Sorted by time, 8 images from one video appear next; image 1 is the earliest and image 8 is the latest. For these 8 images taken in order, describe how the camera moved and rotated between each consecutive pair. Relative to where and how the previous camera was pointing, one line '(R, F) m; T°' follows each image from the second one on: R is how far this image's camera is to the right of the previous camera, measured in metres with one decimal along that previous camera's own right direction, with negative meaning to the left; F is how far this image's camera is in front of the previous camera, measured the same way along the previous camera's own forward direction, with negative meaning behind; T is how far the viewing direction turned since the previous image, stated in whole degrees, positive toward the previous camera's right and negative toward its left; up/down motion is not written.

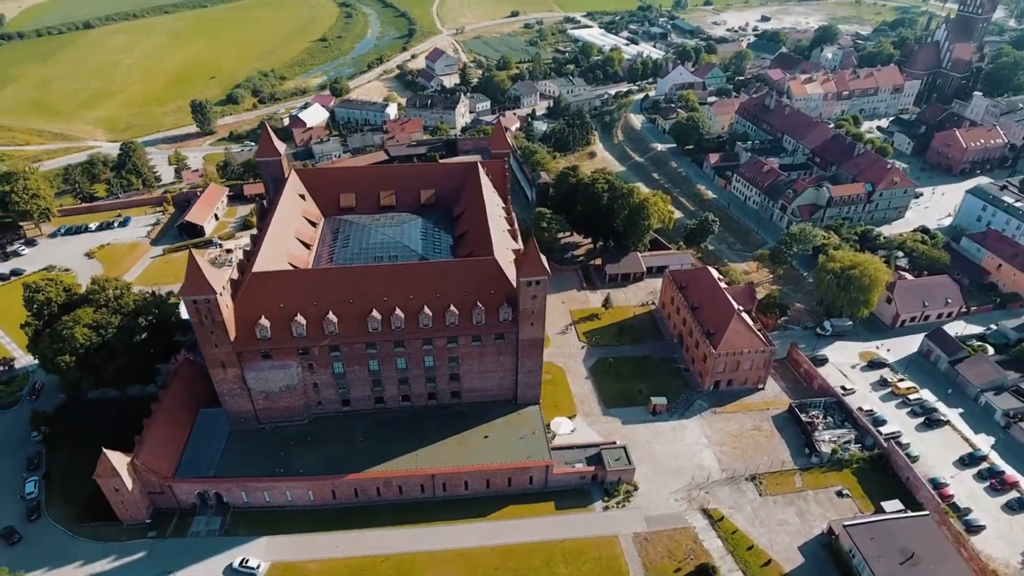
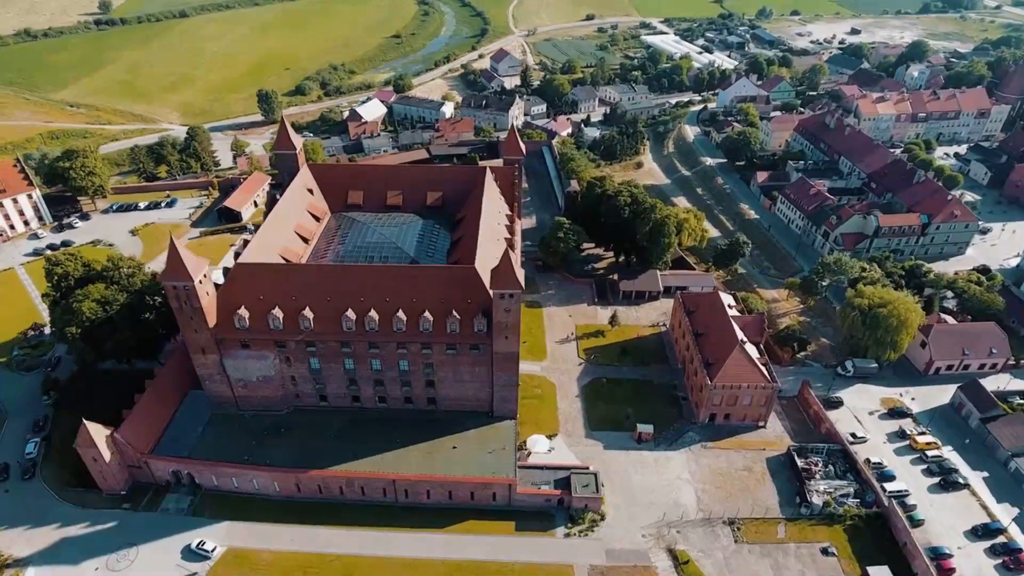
(+7.8, +1.8) m; -6°
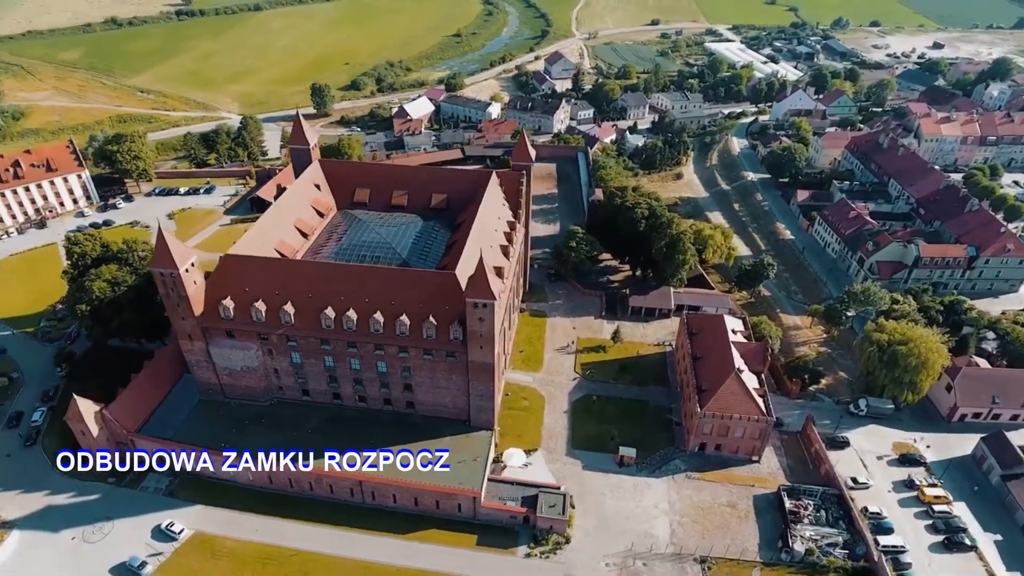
(+6.7, +1.5) m; -5°
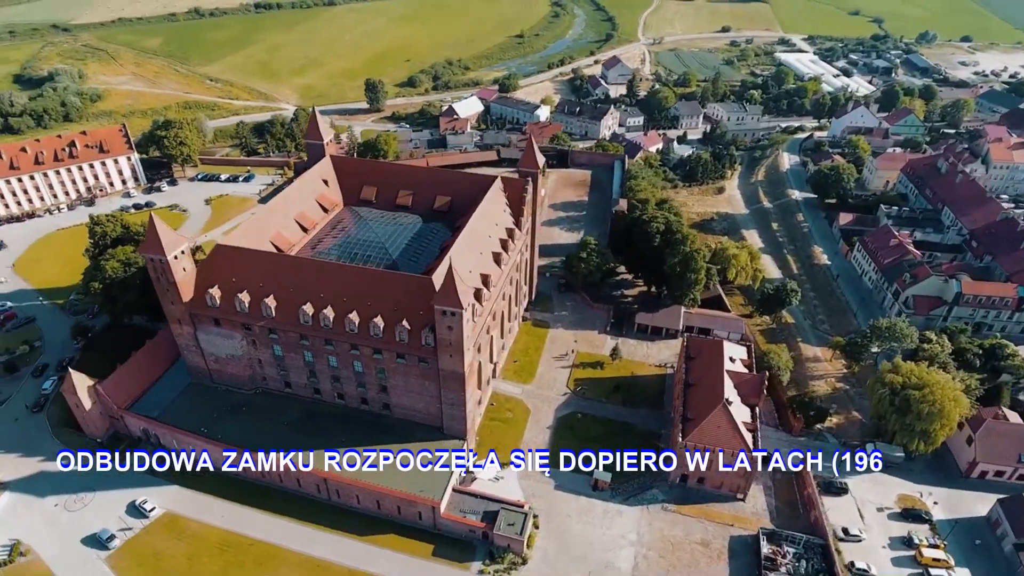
(+7.1, +1.6) m; -6°
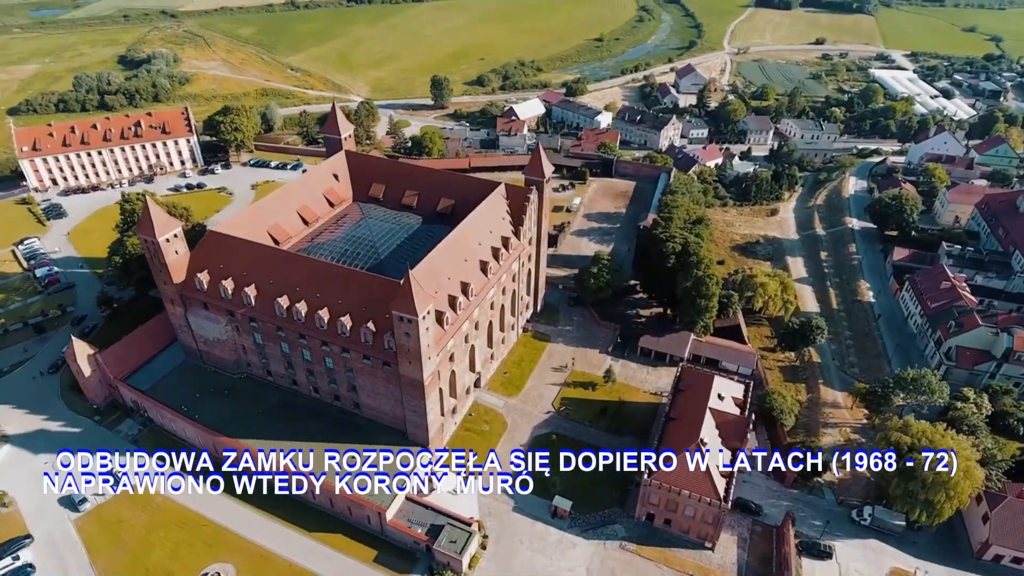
(+8.8, +2.2) m; -7°
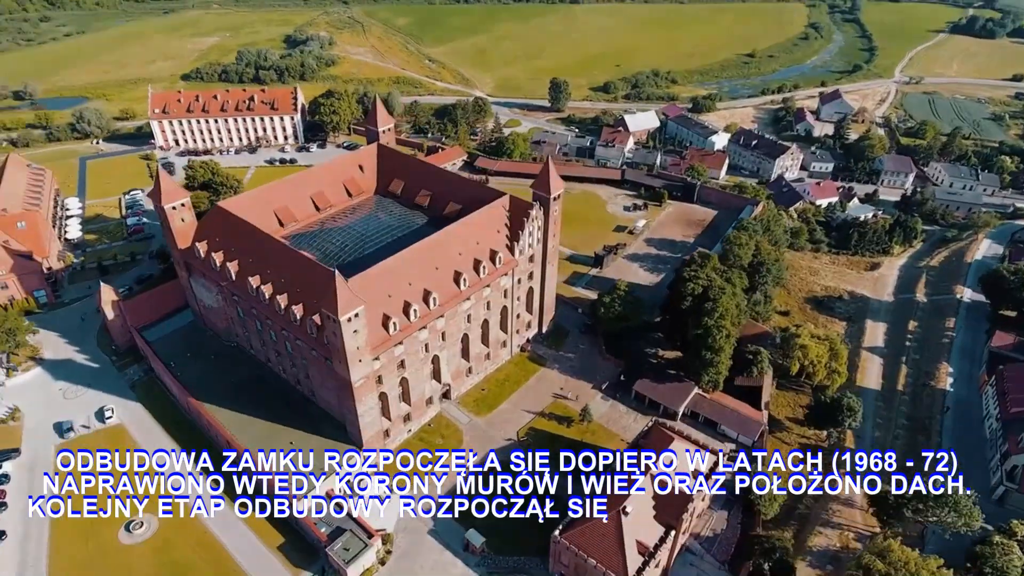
(+15.2, +4.5) m; -13°
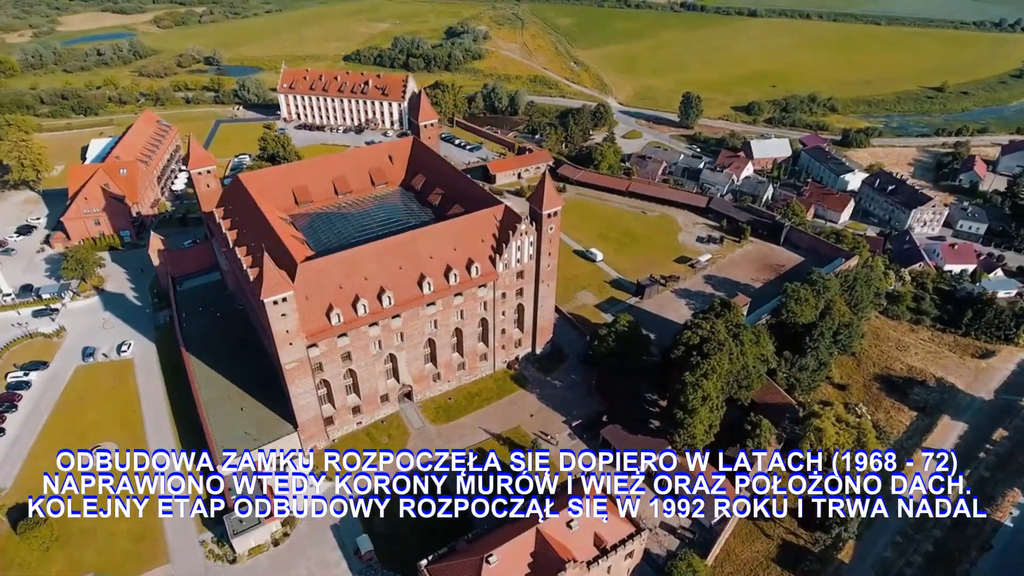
(+16.7, +4.8) m; -14°
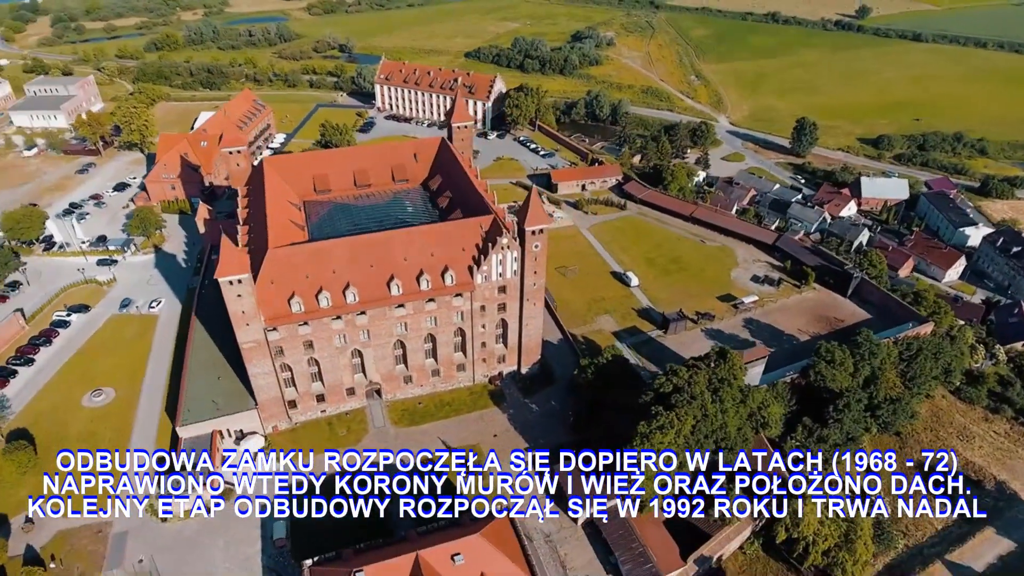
(+13.6, +3.5) m; -11°
